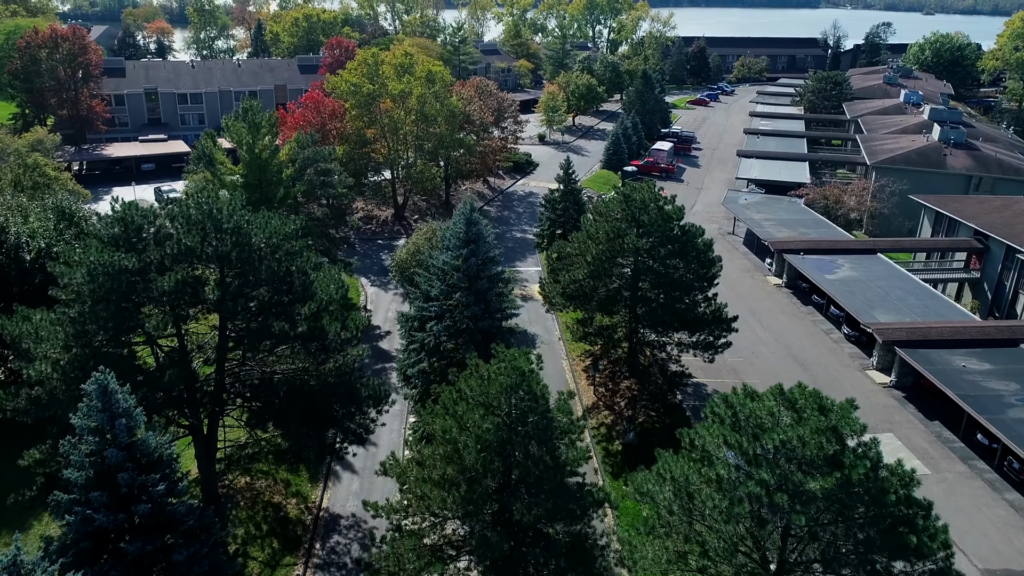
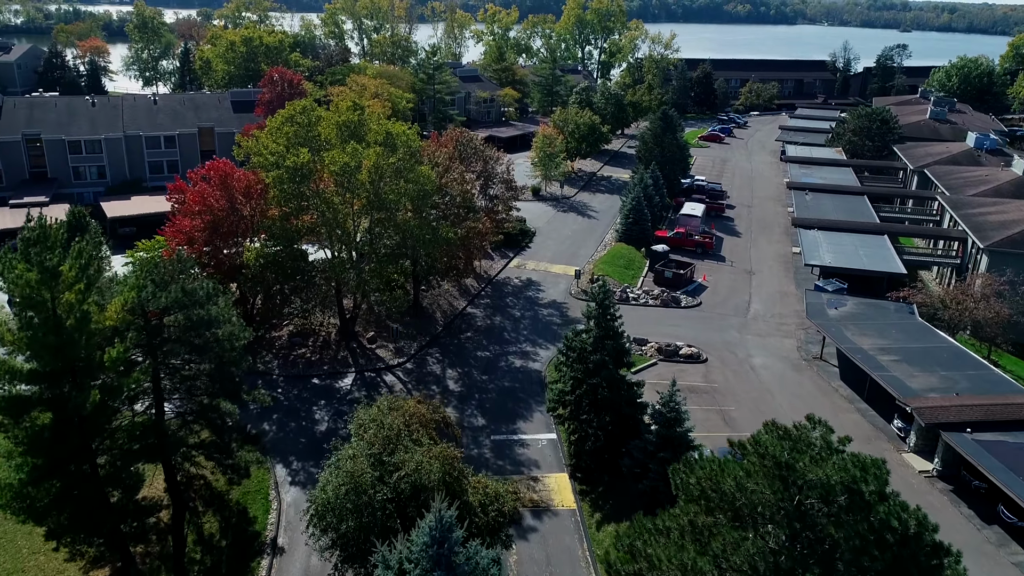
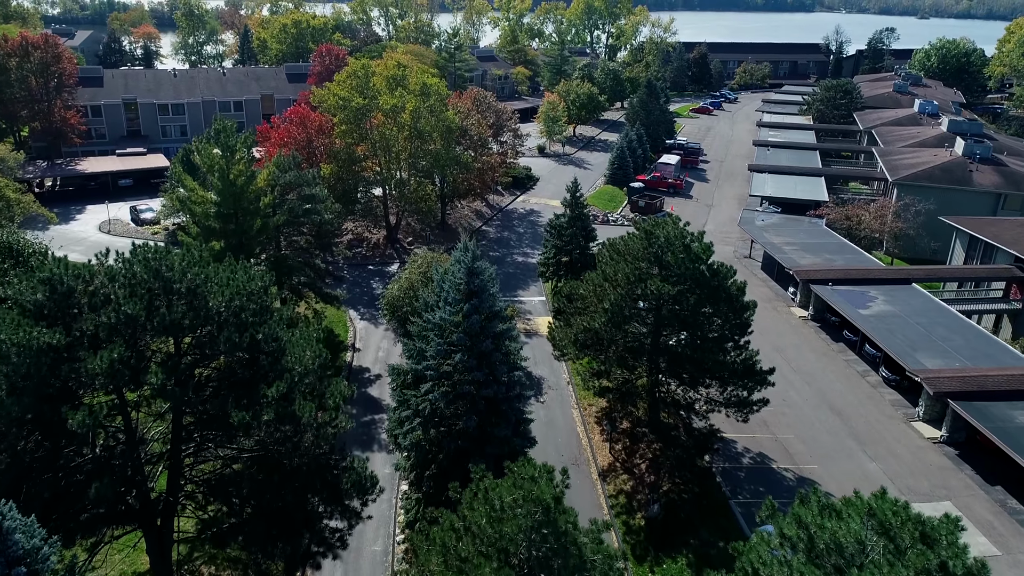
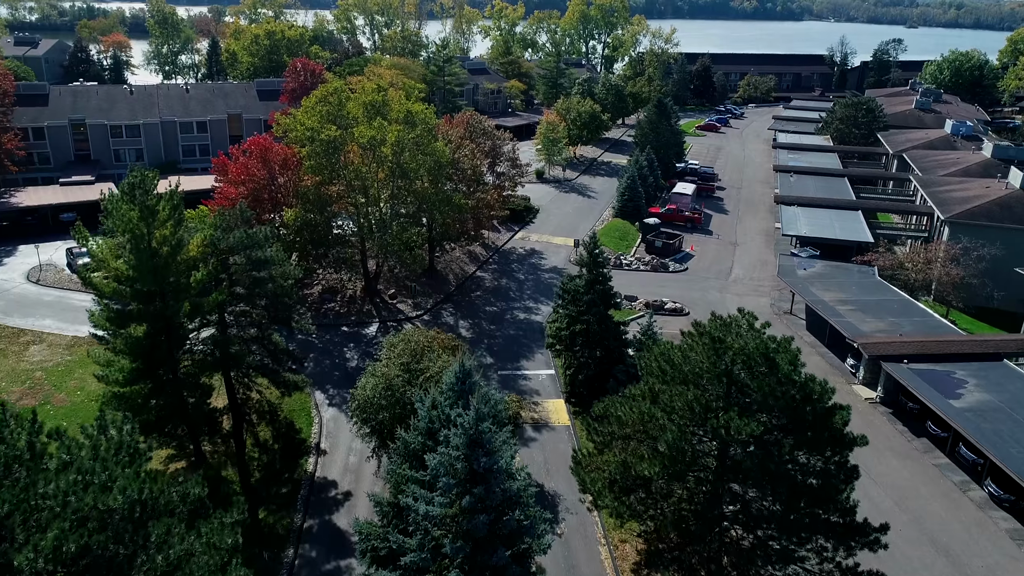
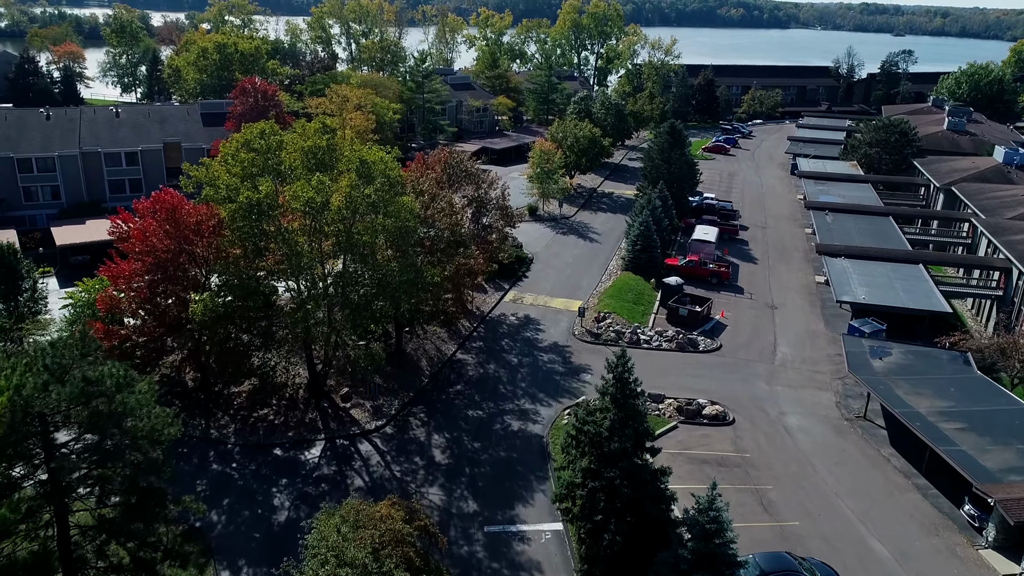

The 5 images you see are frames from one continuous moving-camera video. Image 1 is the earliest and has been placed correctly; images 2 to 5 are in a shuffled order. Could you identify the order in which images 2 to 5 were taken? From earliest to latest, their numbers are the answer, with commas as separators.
3, 4, 2, 5
